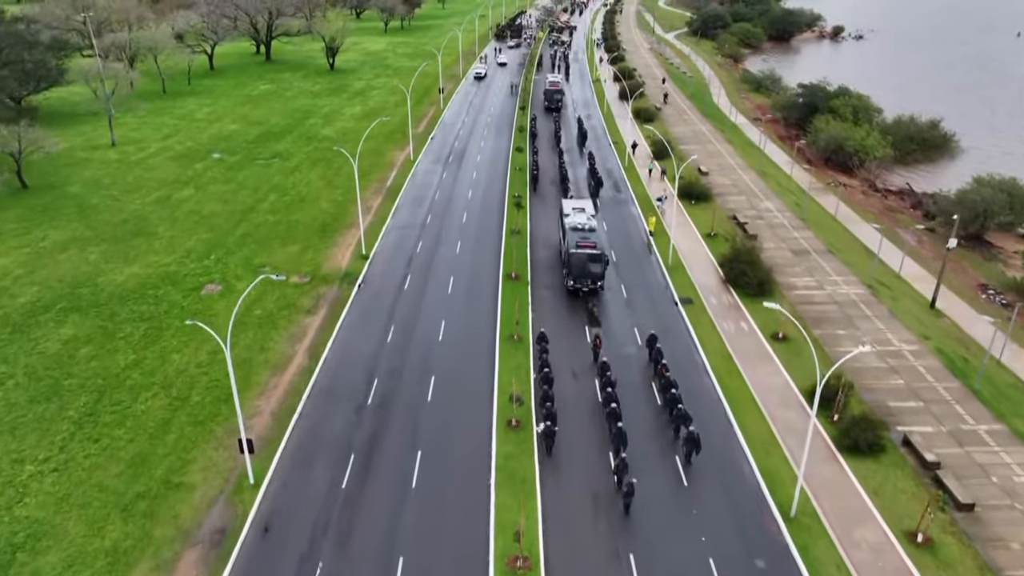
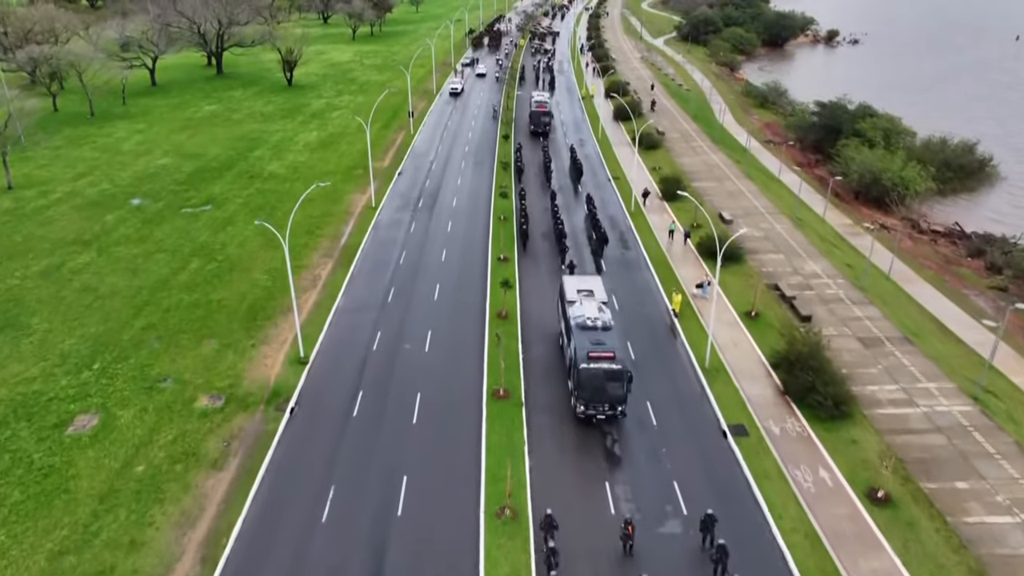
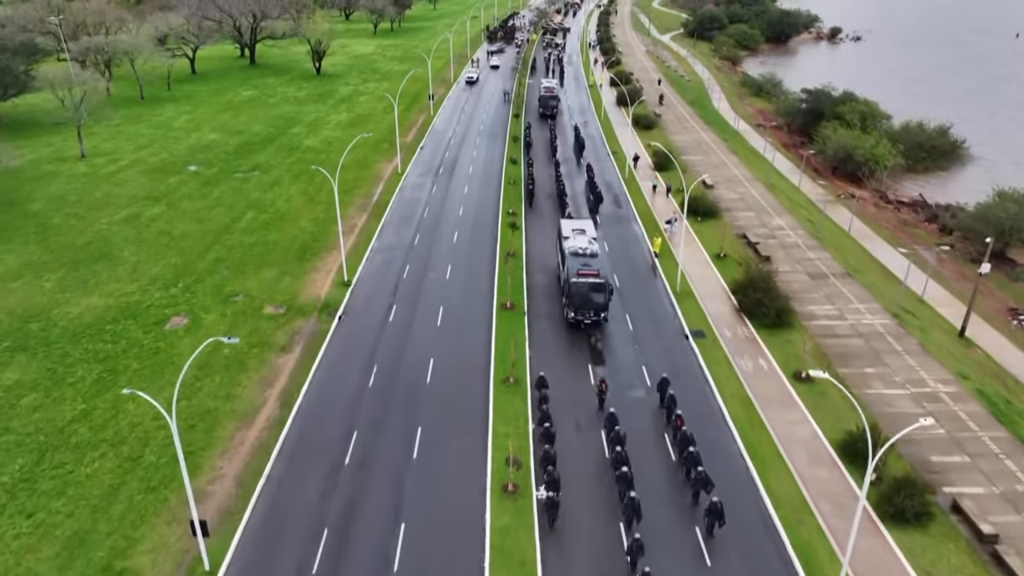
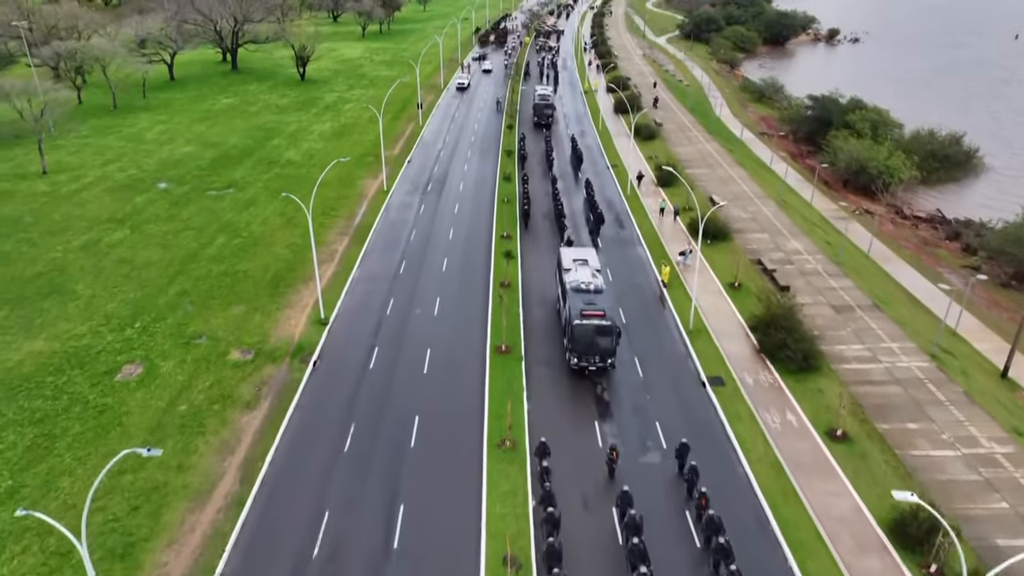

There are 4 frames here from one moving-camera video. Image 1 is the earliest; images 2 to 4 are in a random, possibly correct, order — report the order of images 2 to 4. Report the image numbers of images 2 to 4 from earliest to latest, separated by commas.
3, 4, 2
